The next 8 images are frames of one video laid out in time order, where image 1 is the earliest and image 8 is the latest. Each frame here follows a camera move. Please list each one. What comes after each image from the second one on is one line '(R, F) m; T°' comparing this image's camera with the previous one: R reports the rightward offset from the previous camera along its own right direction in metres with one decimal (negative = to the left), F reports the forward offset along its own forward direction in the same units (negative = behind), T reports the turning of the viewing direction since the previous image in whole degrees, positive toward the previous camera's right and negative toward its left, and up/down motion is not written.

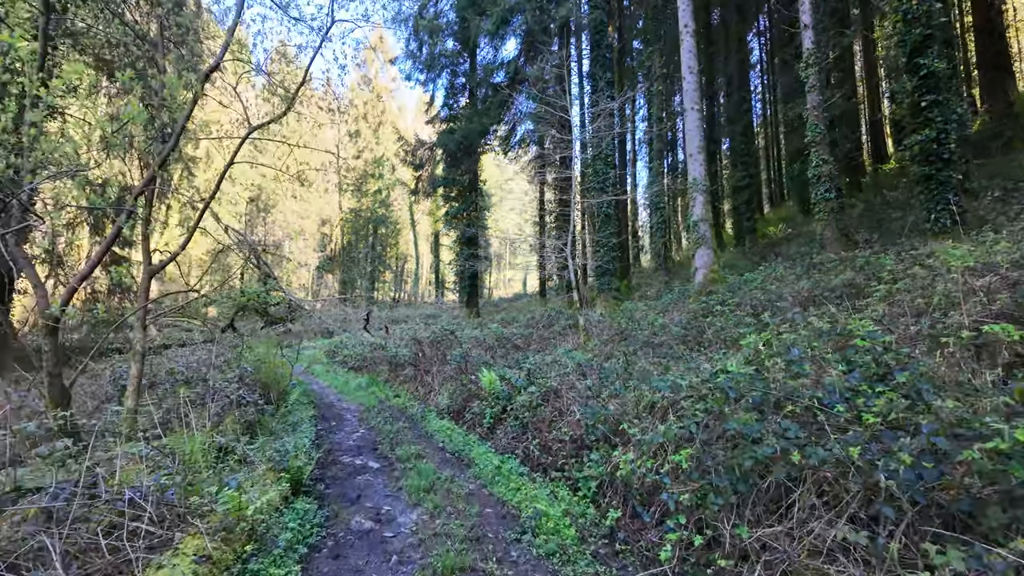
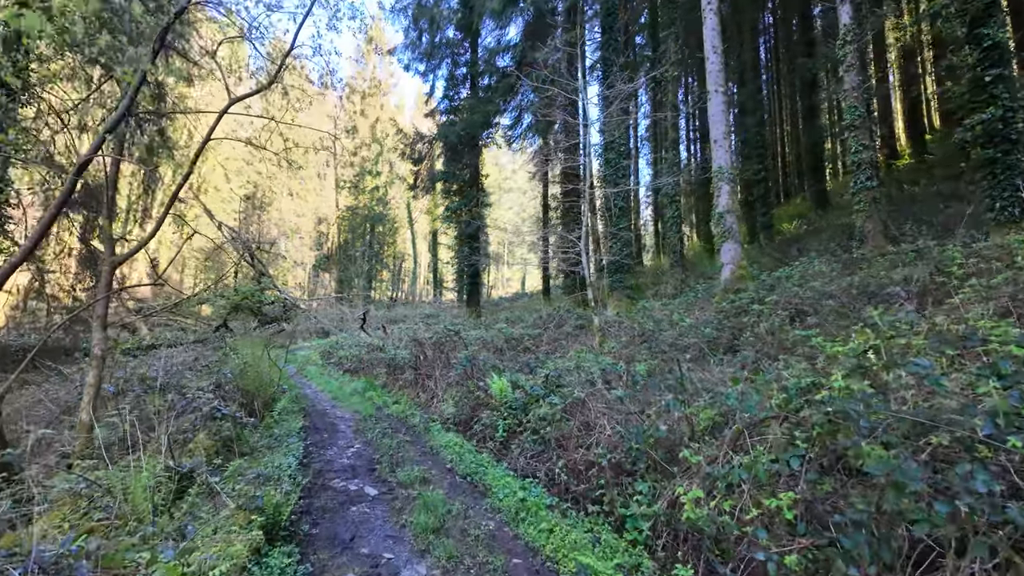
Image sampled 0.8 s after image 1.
(-0.2, +0.8) m; 0°
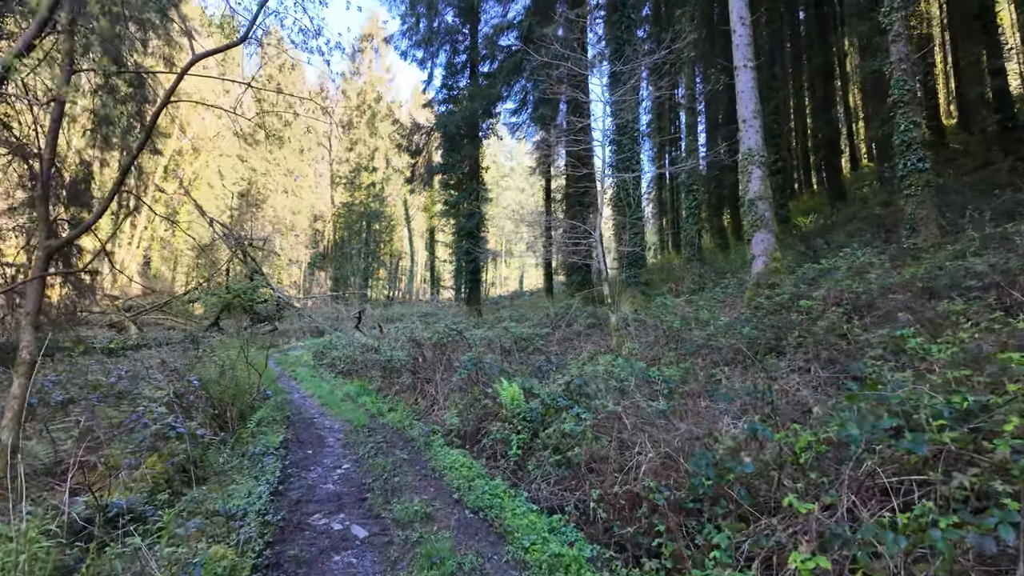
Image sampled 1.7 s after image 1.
(-0.2, +0.8) m; 0°
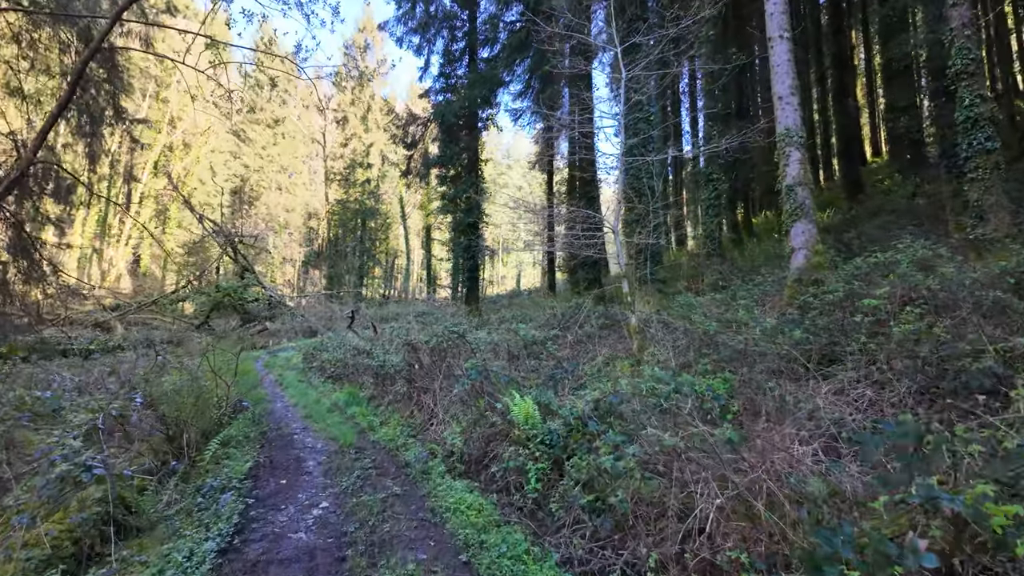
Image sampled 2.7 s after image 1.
(-0.1, +0.9) m; 0°
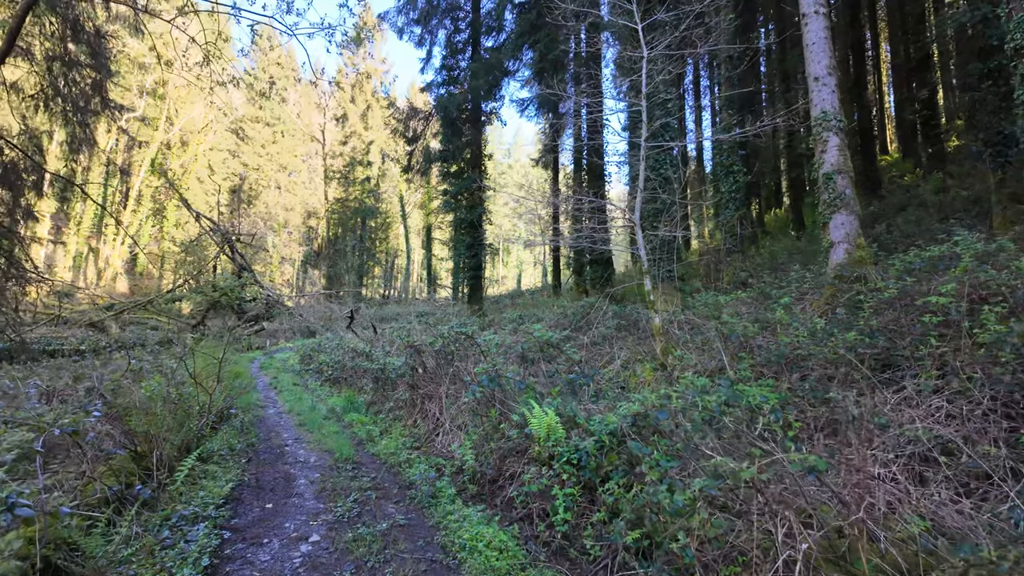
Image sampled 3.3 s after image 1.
(-0.1, +0.6) m; 0°
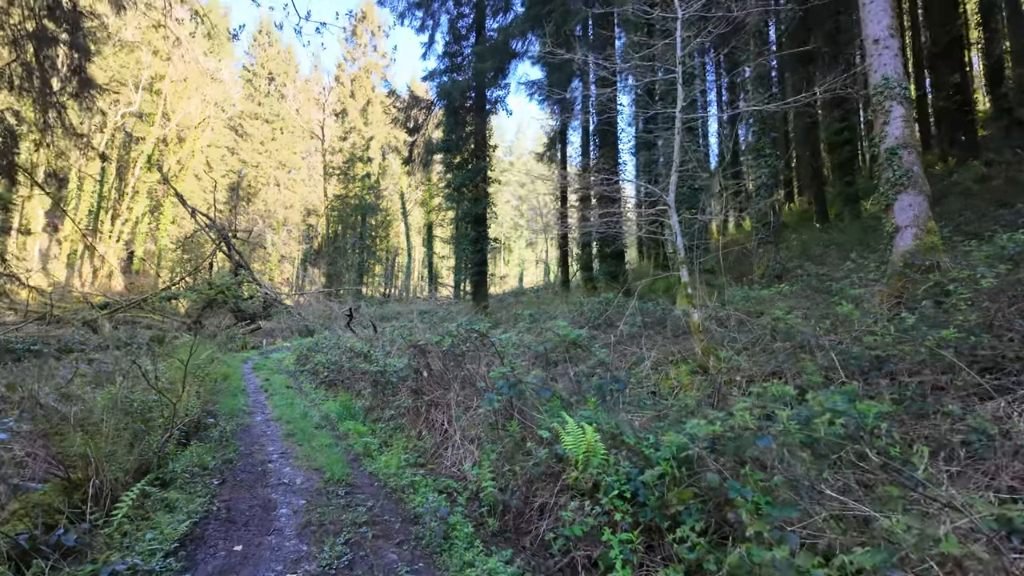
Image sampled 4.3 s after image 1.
(-0.2, +0.8) m; 0°
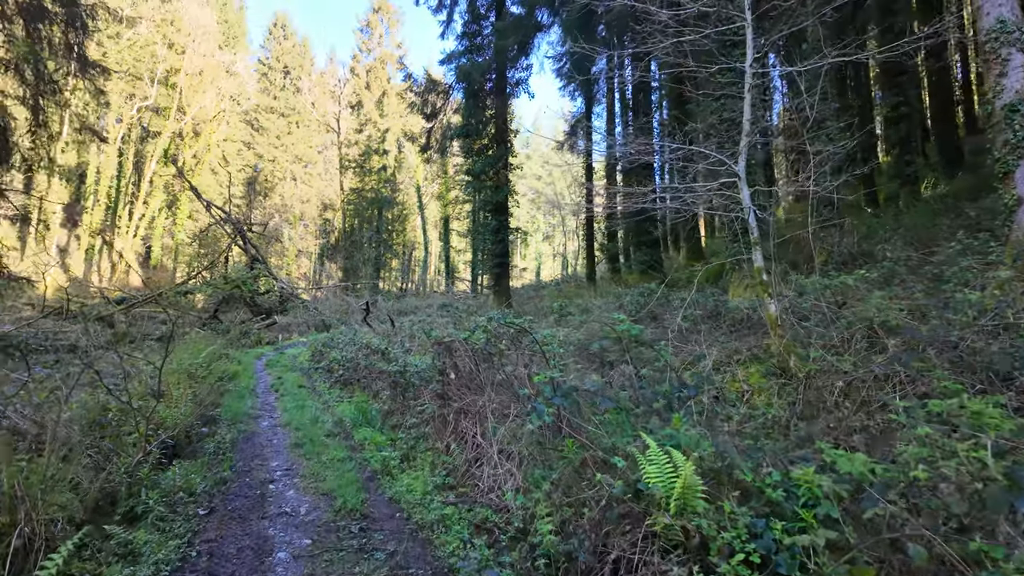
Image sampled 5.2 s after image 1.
(-0.2, +0.8) m; -2°
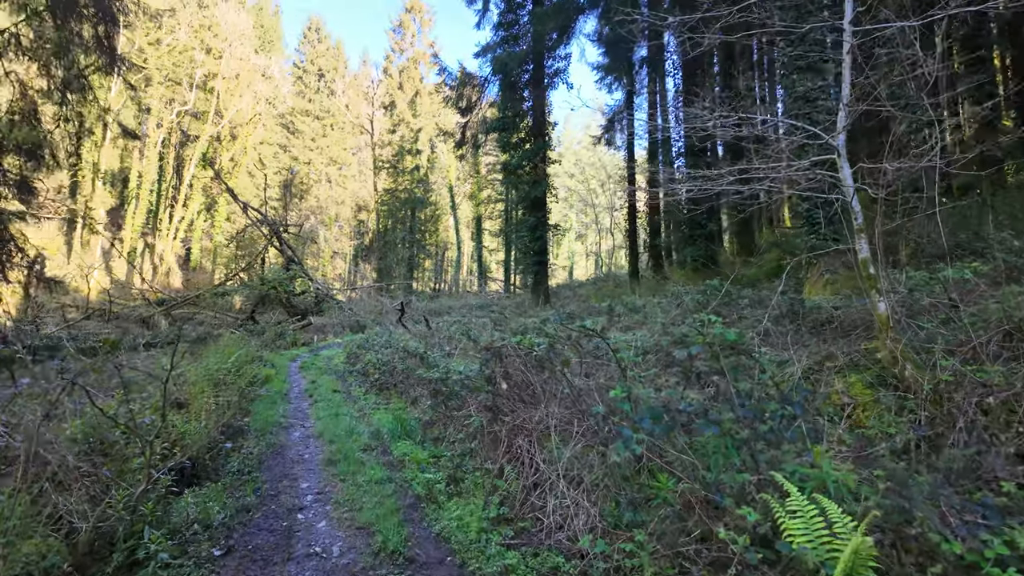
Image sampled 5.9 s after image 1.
(-0.2, +0.6) m; -3°
